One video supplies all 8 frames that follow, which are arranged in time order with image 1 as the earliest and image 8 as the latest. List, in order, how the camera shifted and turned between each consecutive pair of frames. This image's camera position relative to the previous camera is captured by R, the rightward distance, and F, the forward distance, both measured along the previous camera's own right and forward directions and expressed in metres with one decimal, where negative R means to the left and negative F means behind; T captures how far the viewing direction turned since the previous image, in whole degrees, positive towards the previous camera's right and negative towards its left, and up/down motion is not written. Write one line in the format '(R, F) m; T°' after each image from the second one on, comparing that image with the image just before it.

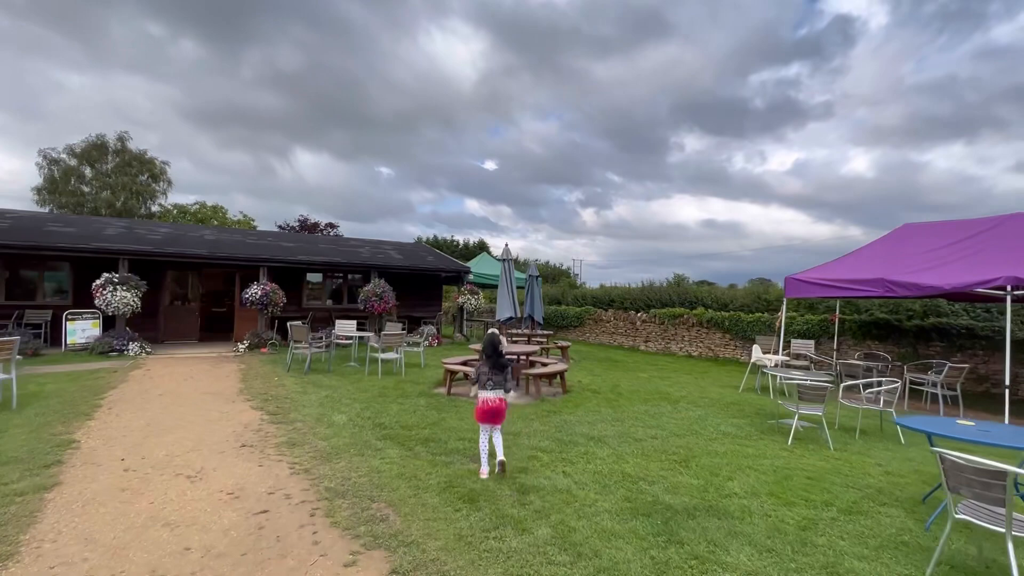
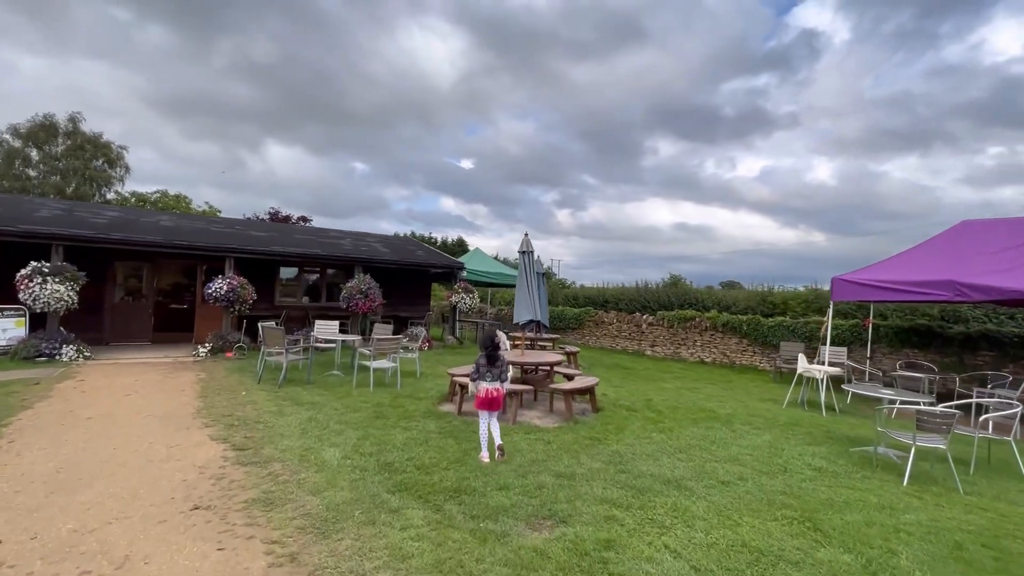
(-0.6, +1.2) m; +3°
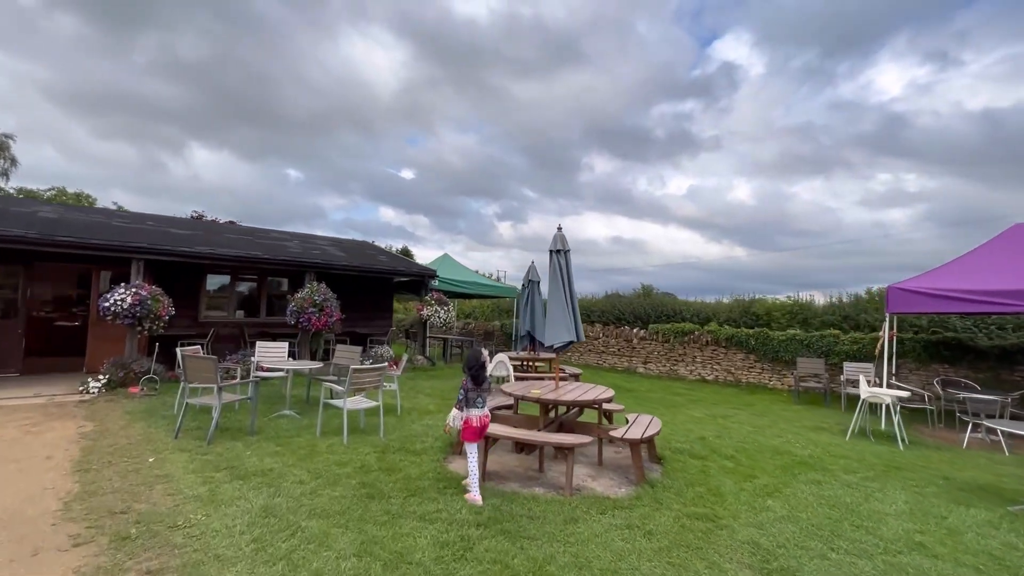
(-0.9, +1.6) m; +7°
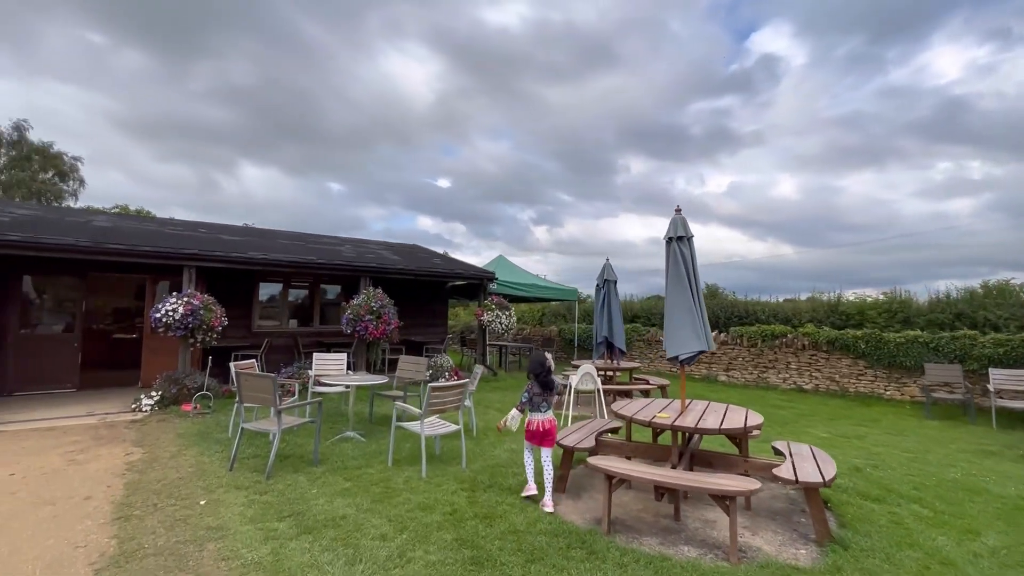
(-0.6, +0.8) m; -5°
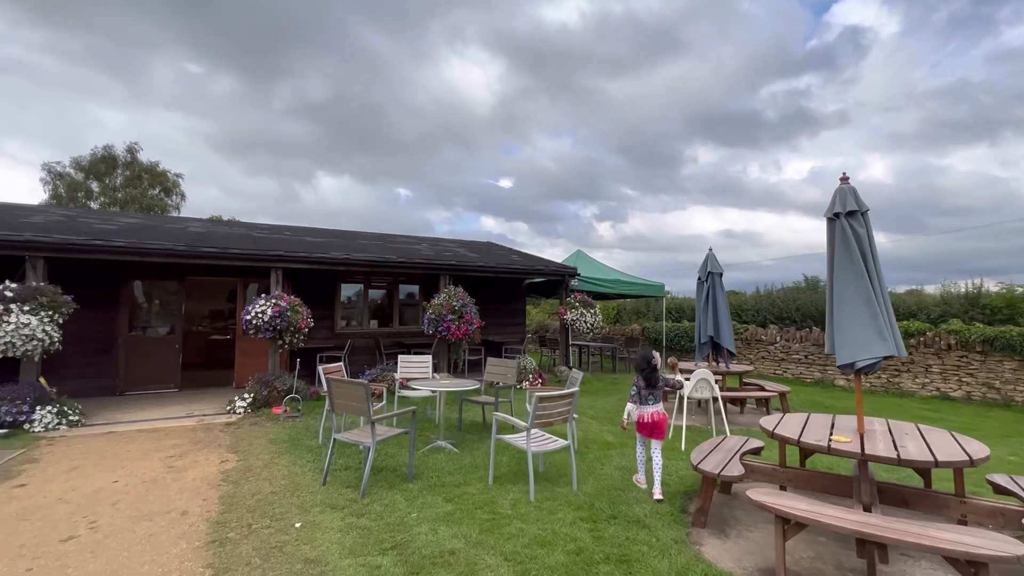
(-0.4, +0.5) m; -8°
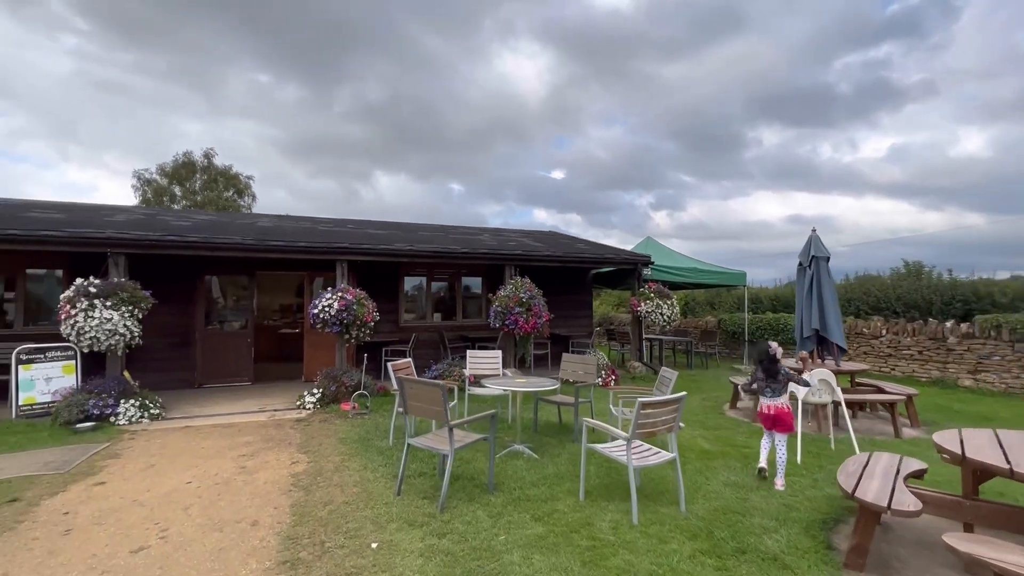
(-0.3, +0.5) m; -7°
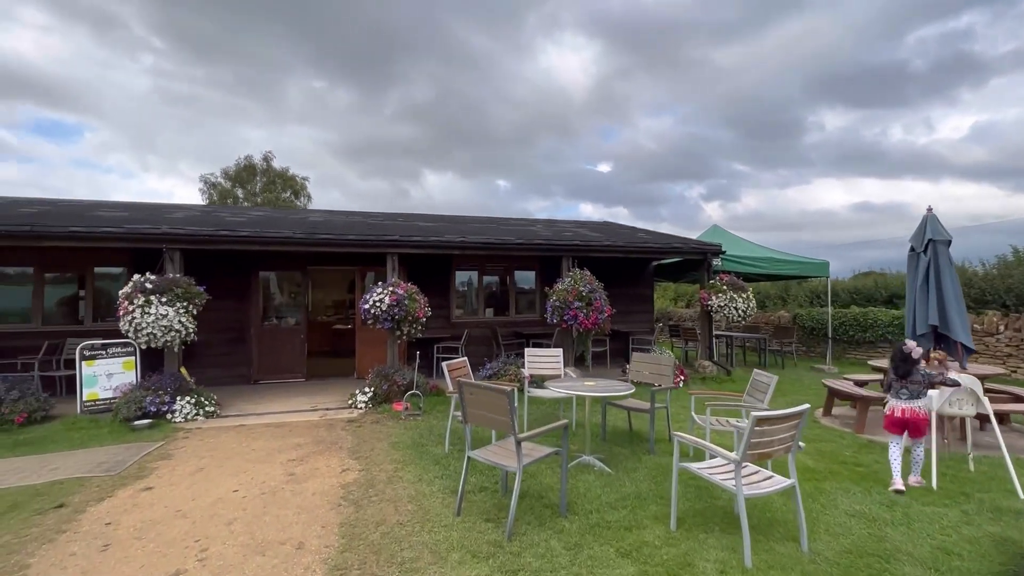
(-0.2, +0.5) m; -6°
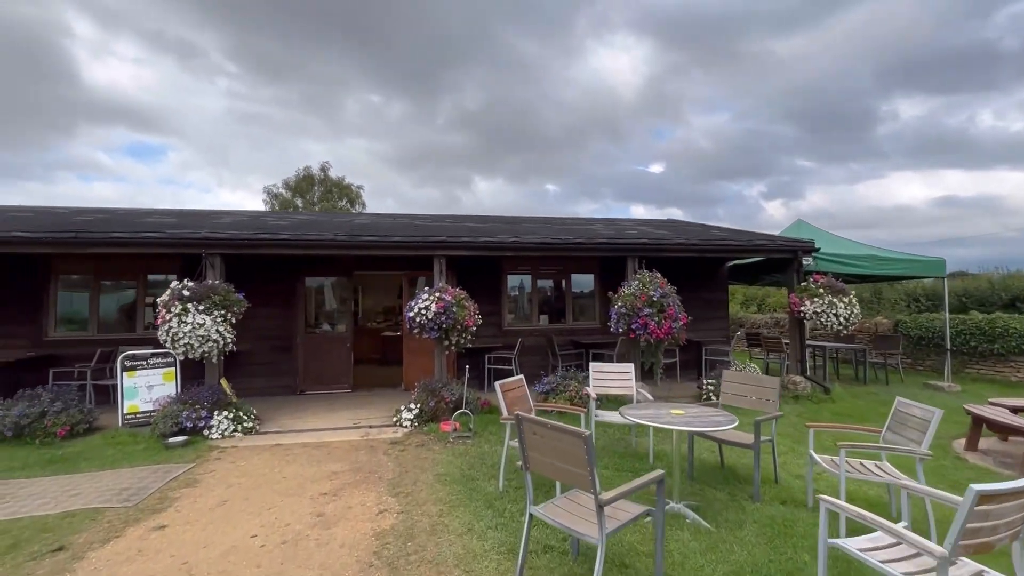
(-0.1, +0.7) m; -6°
